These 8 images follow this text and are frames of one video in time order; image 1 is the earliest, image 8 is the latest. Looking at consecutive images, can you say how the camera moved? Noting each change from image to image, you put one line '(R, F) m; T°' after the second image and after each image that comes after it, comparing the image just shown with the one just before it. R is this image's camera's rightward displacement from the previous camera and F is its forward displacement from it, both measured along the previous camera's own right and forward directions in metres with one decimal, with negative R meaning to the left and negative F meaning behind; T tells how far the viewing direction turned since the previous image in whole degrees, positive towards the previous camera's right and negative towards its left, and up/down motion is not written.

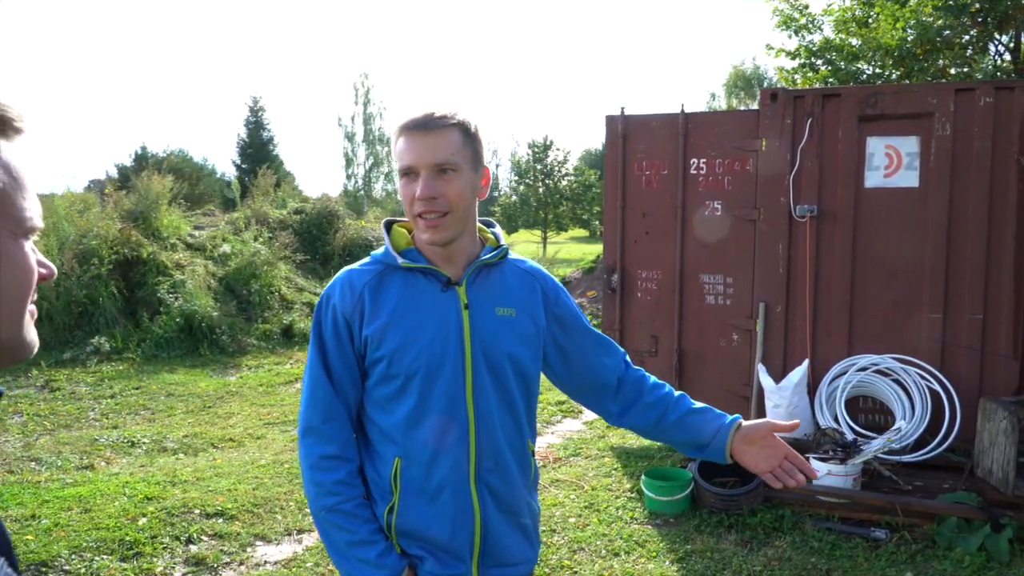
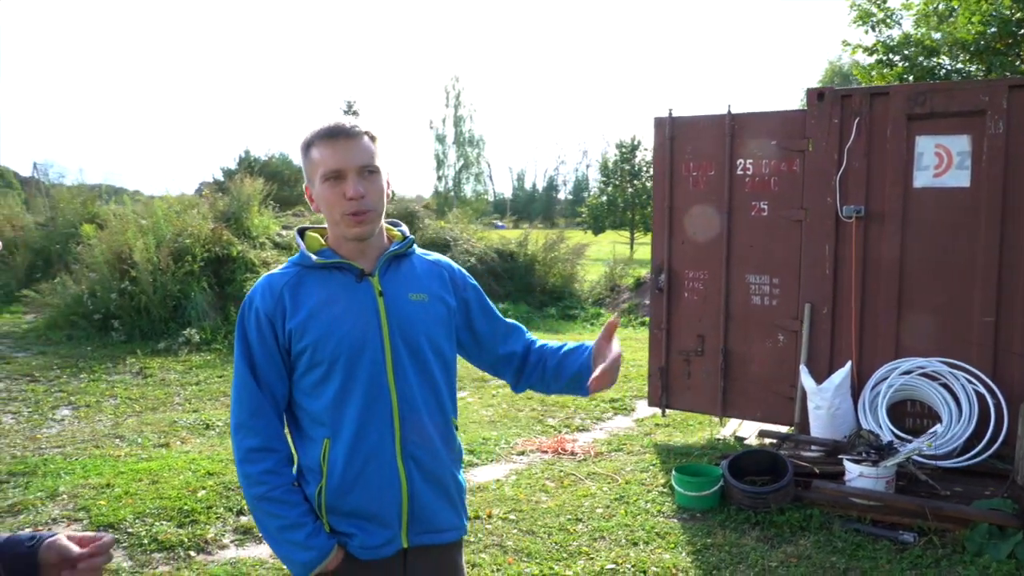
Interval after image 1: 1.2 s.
(+0.3, -0.2) m; -7°
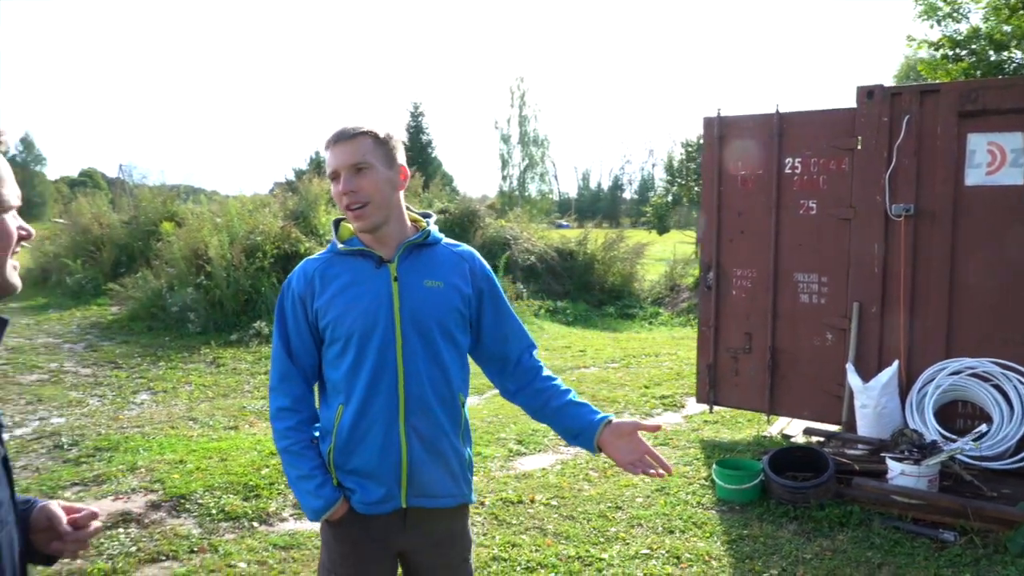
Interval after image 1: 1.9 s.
(+0.1, -0.2) m; -5°
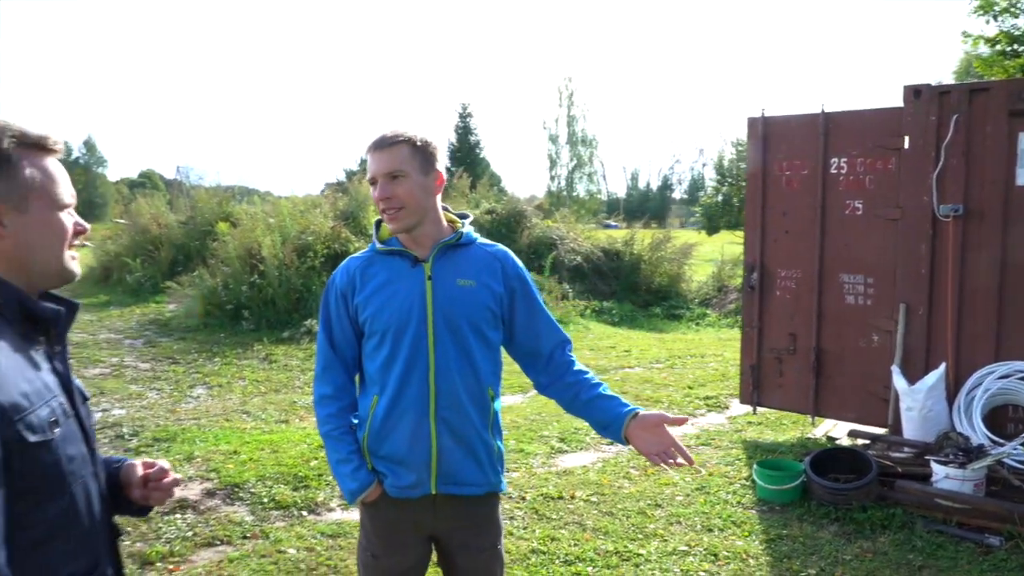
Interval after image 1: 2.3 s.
(0.0, -0.1) m; -4°
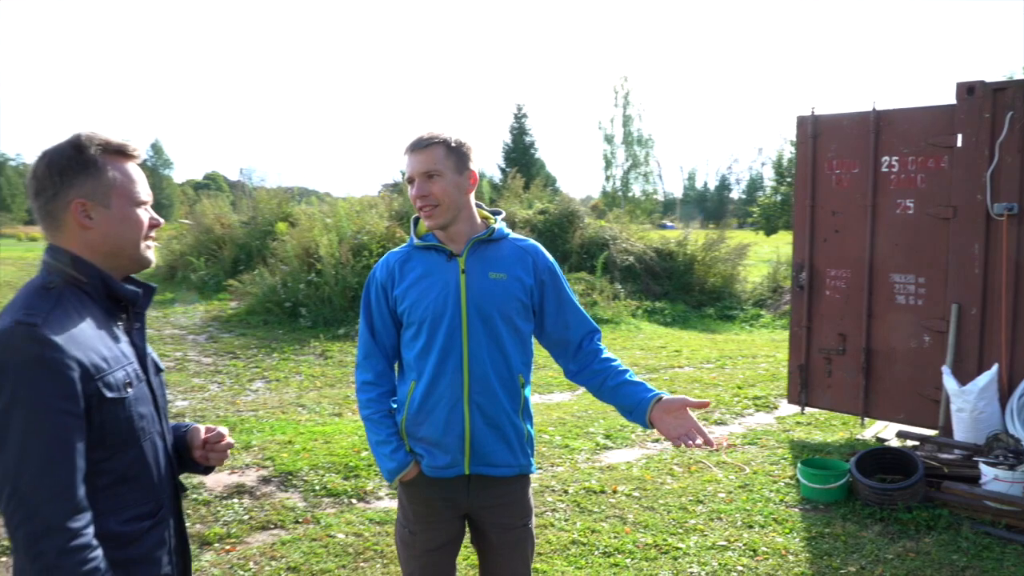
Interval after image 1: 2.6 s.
(+0.1, -0.1) m; -4°
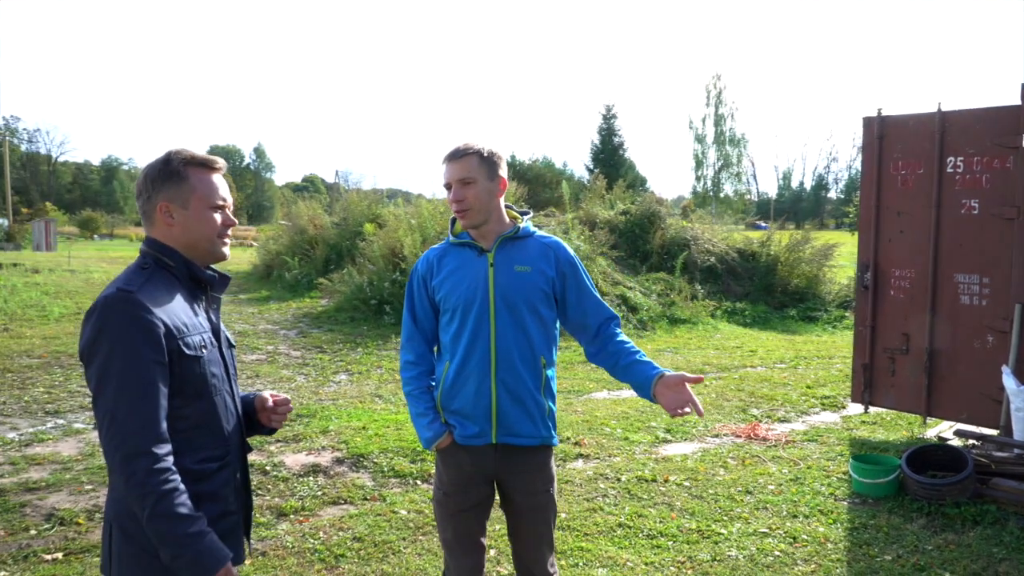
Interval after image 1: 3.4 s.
(+0.2, -0.3) m; -7°
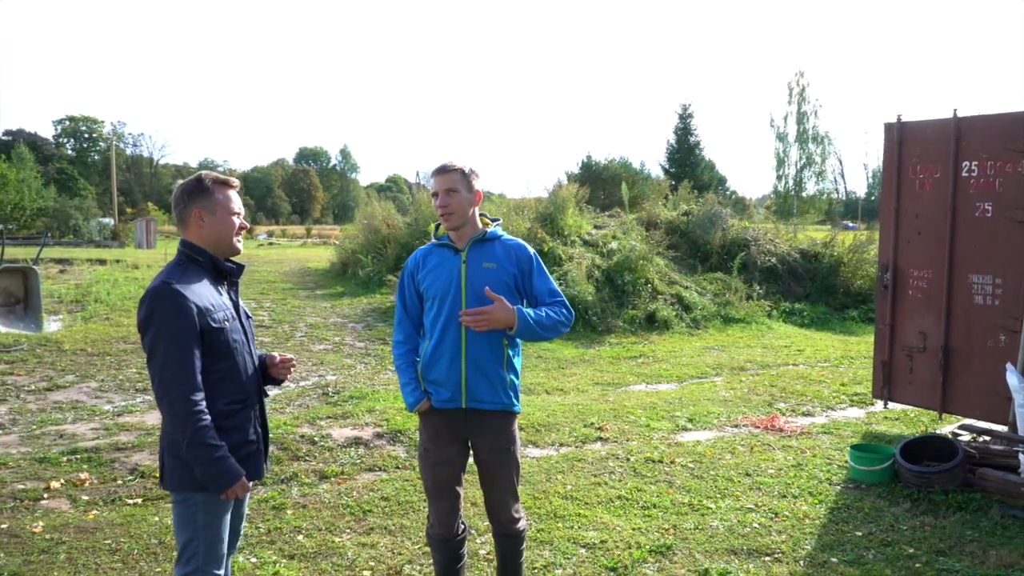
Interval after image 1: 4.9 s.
(+0.4, -0.5) m; -6°
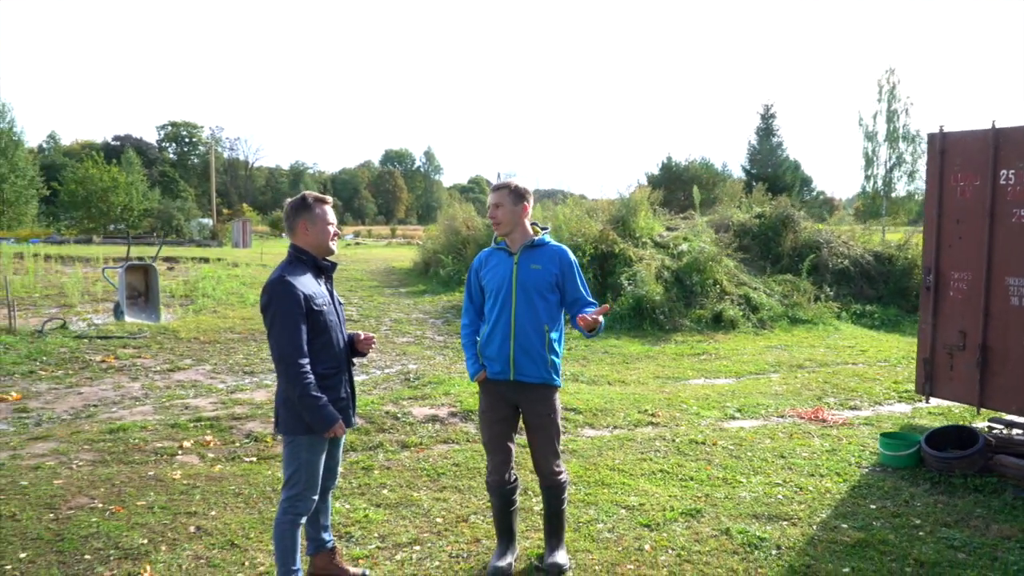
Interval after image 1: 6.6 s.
(+0.2, -0.7) m; -6°
